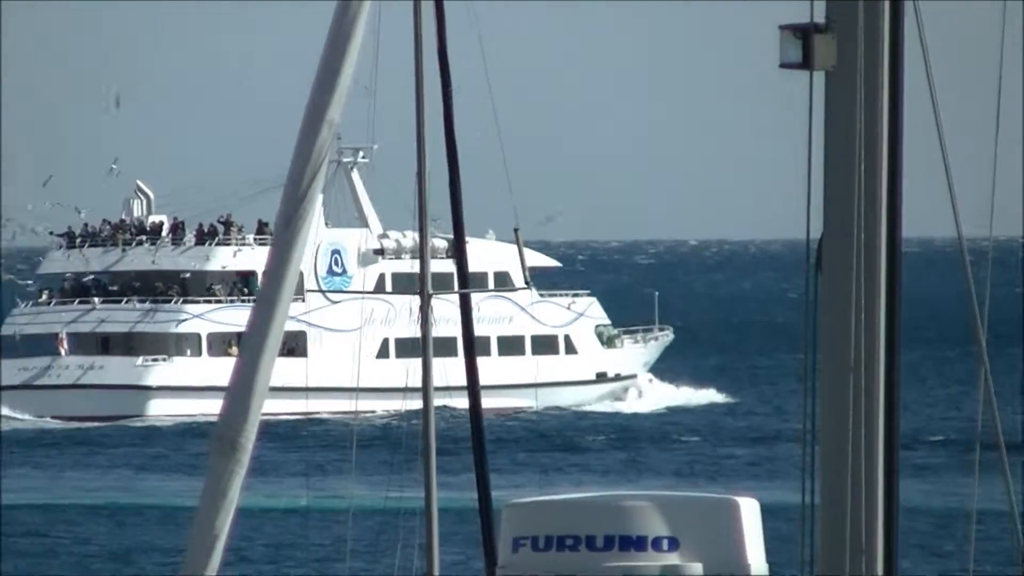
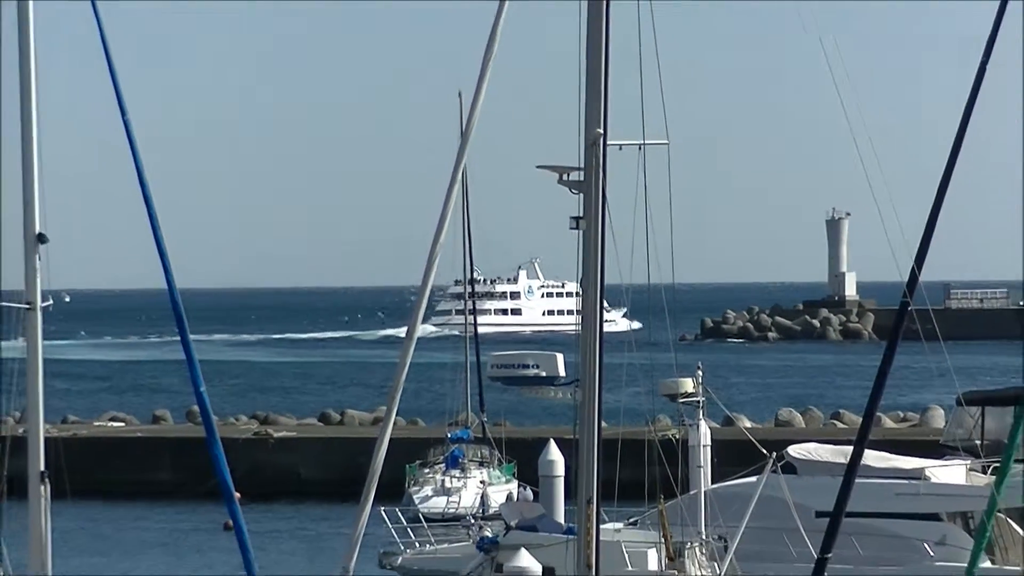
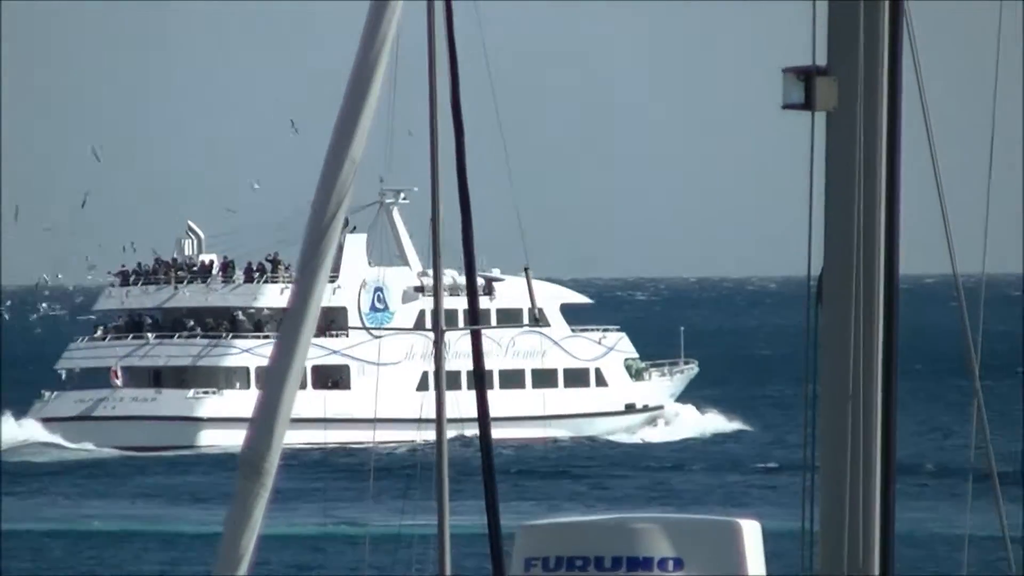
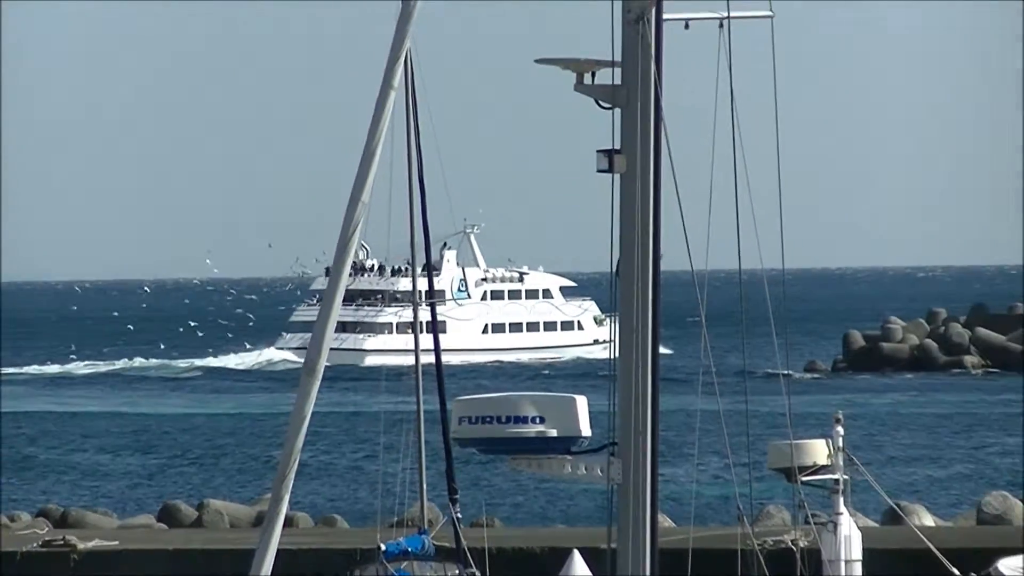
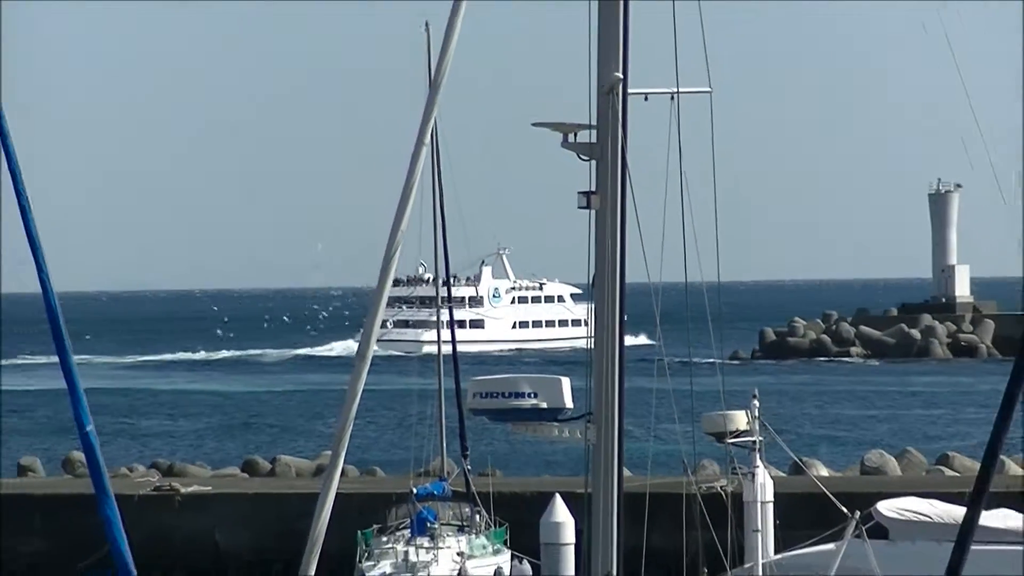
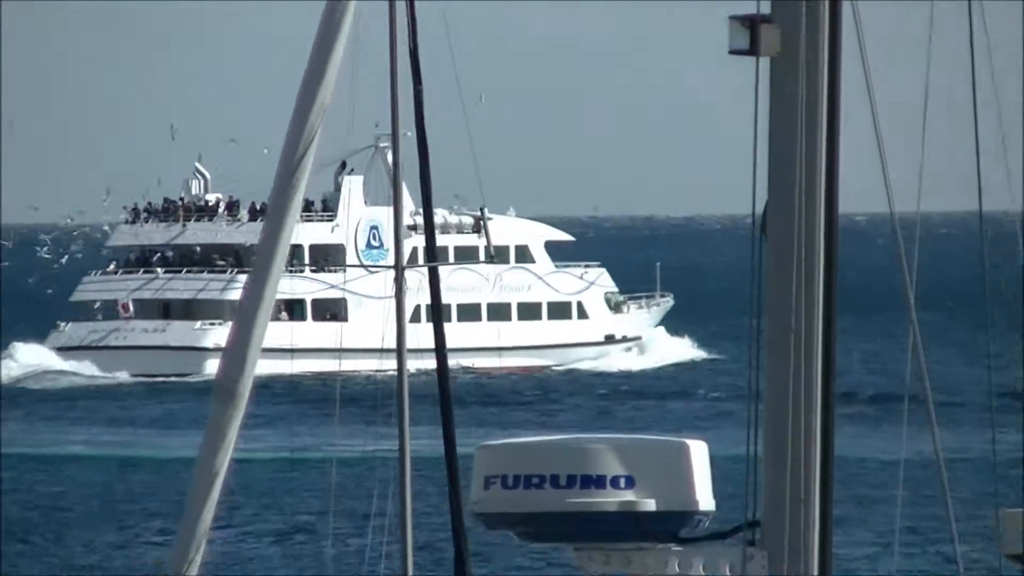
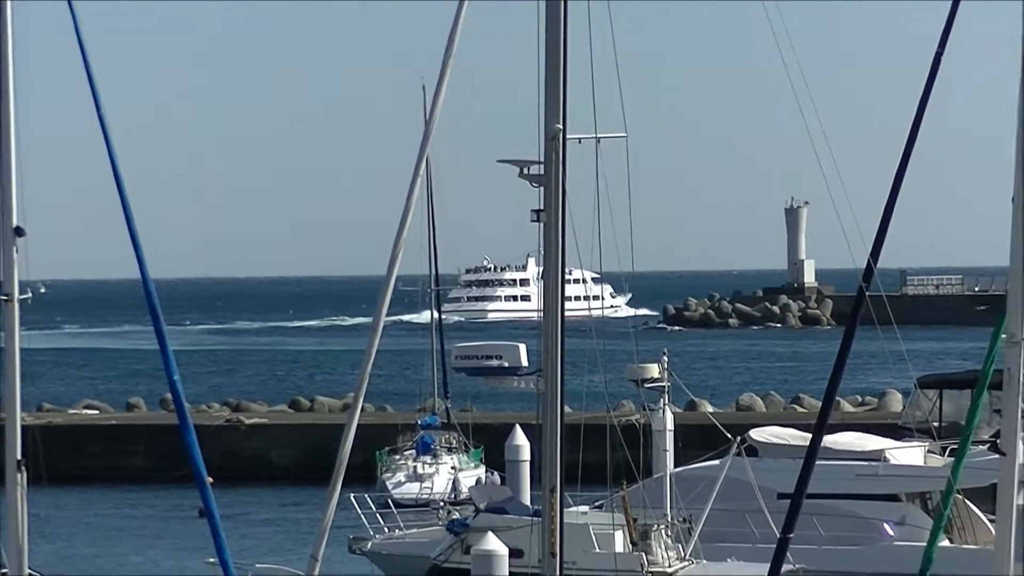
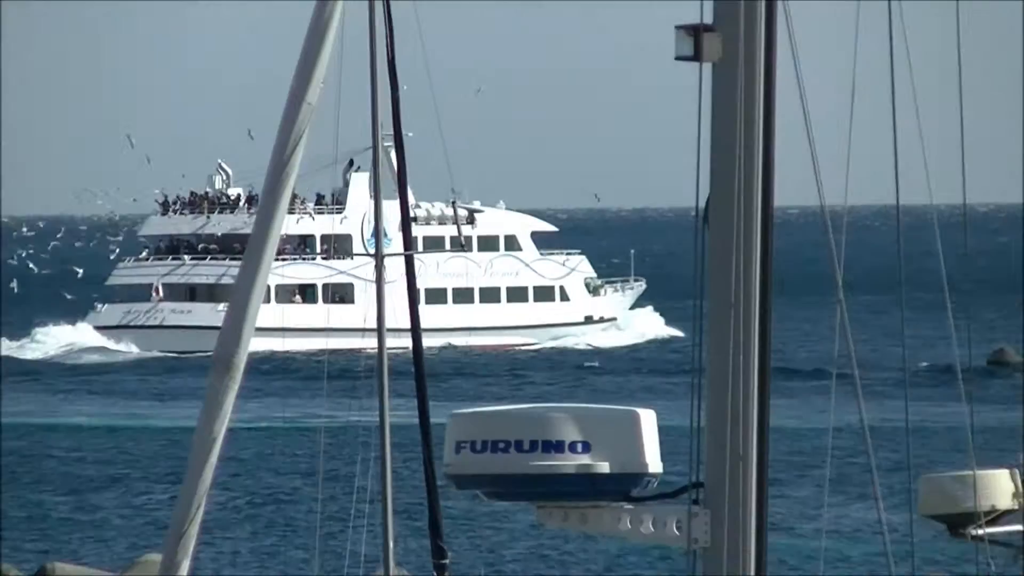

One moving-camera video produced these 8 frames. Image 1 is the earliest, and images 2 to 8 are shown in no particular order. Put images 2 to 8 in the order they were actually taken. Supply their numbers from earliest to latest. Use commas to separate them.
3, 6, 8, 4, 5, 2, 7
